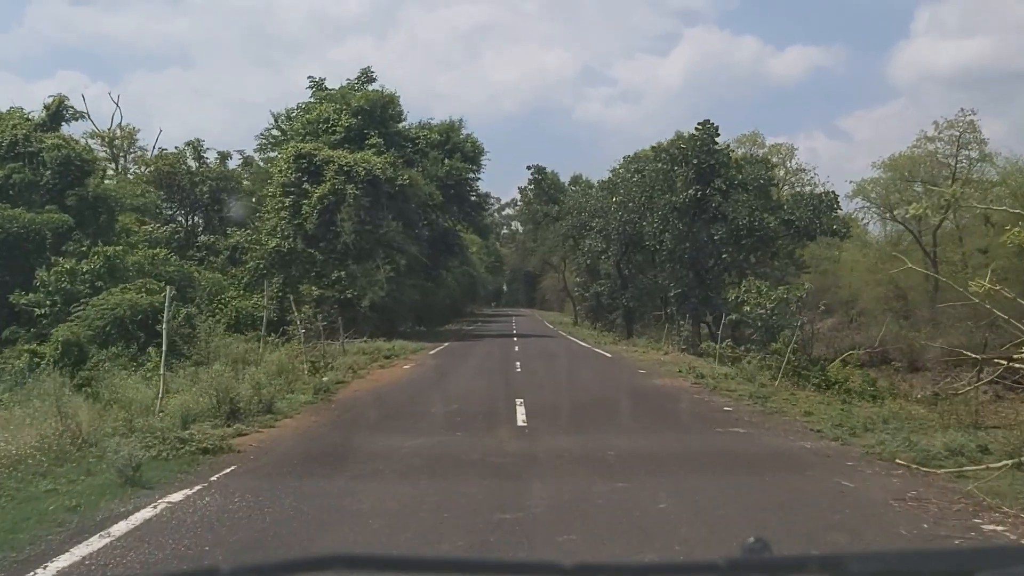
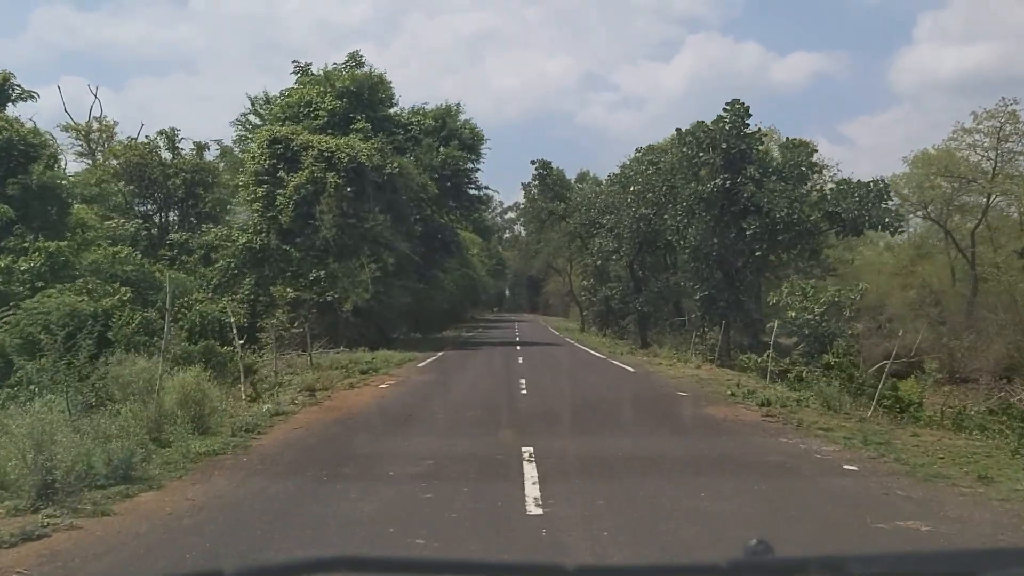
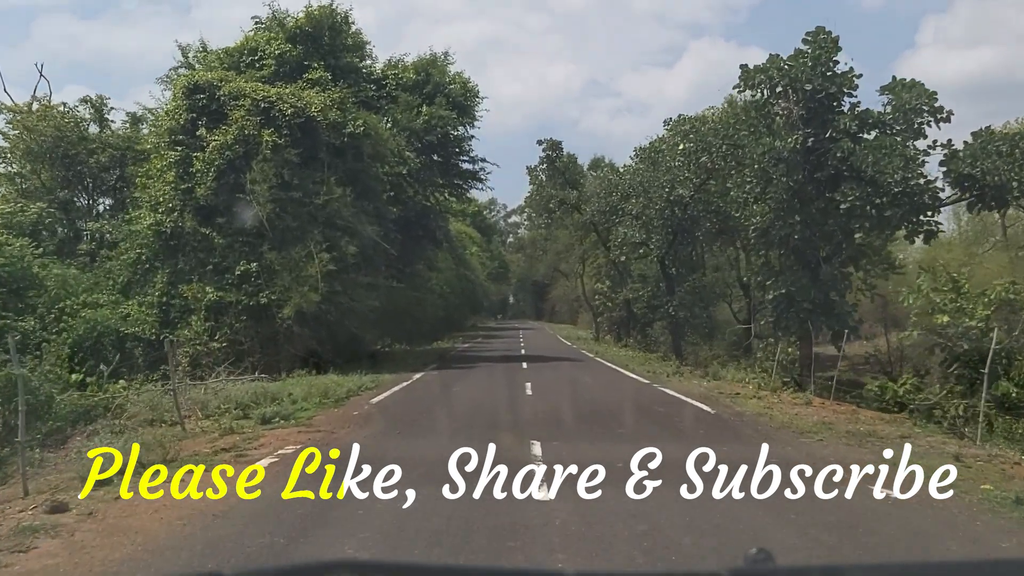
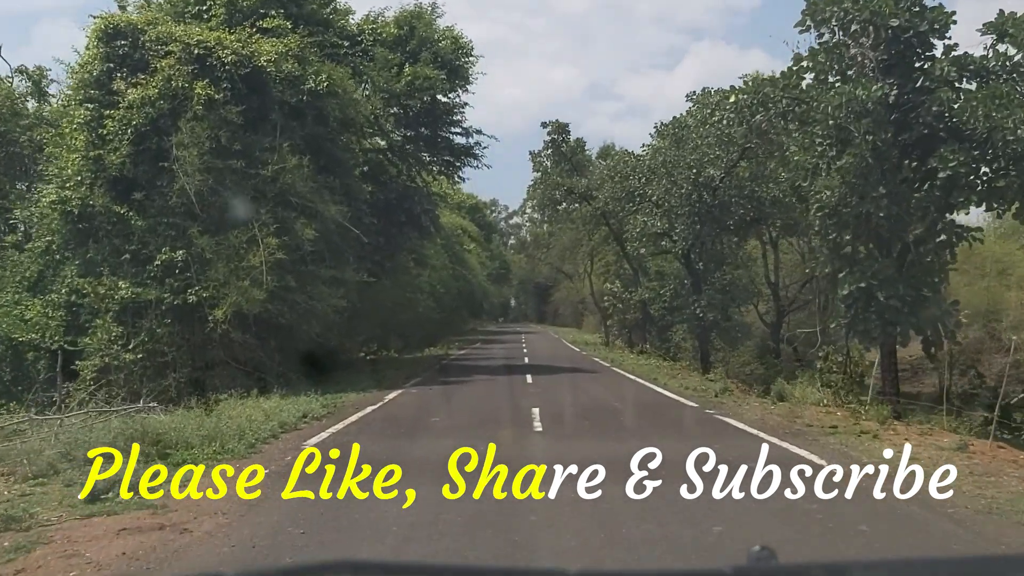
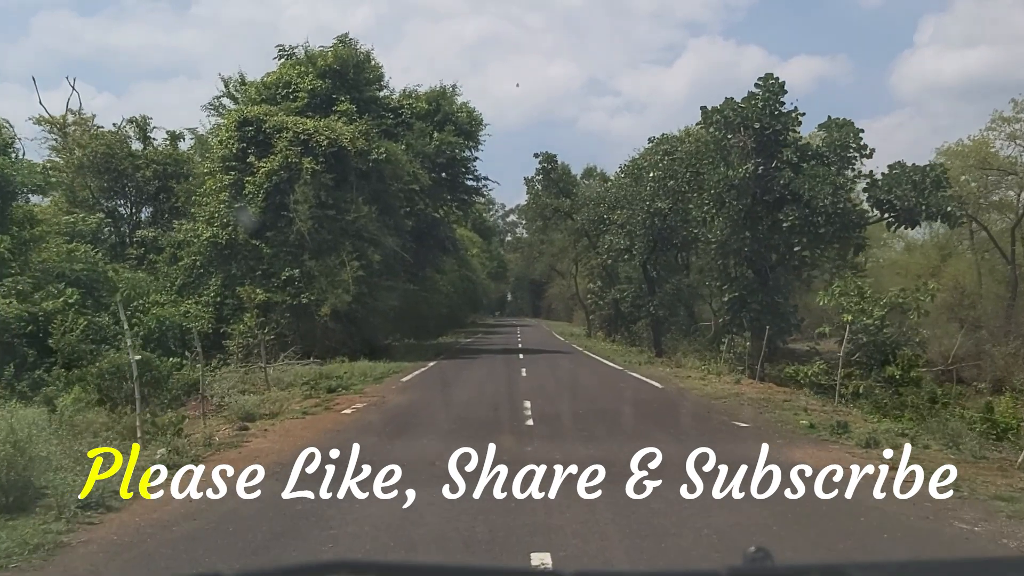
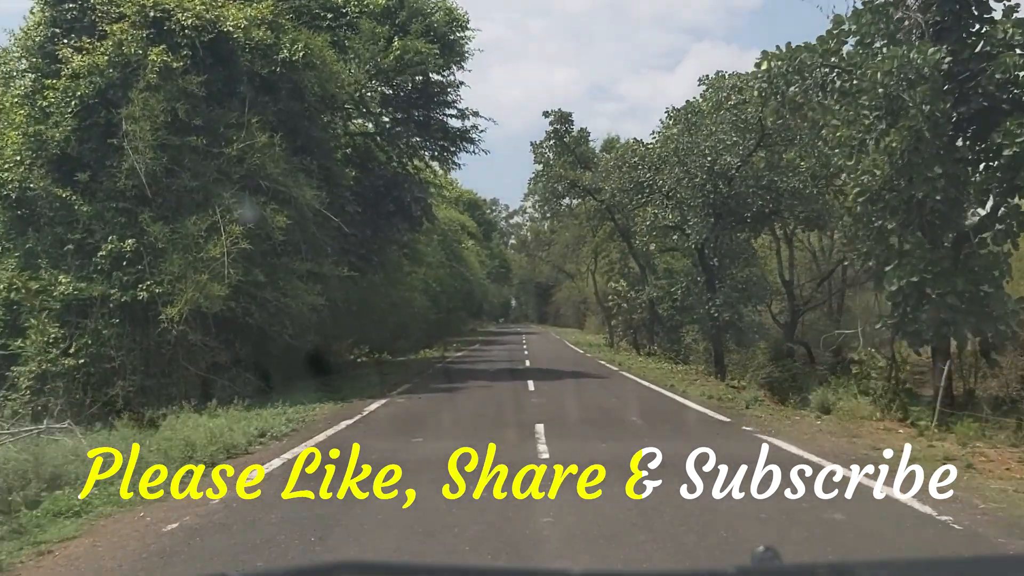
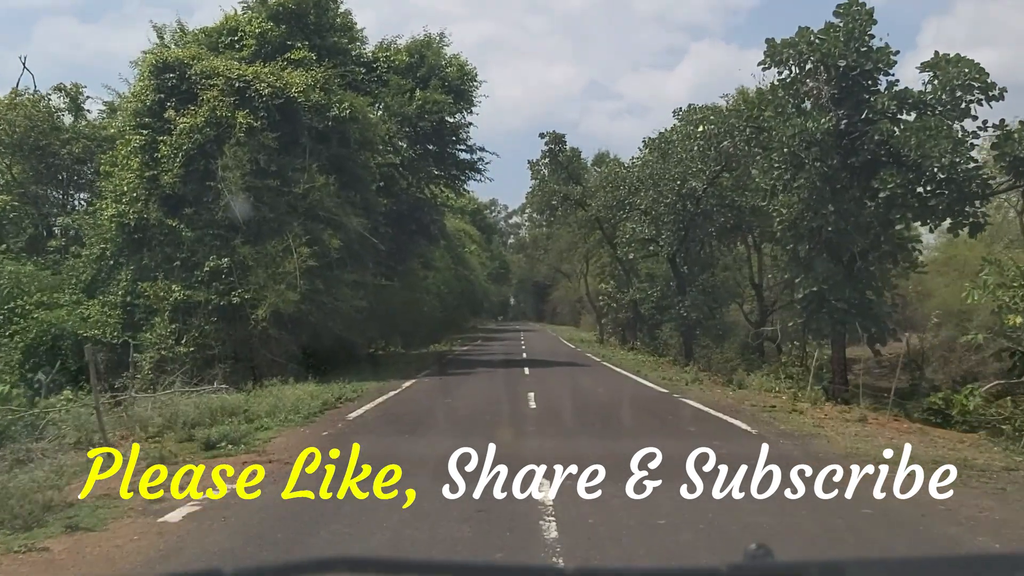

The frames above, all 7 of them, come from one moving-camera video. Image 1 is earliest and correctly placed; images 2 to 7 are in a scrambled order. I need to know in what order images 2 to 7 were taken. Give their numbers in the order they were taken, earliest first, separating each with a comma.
2, 5, 3, 7, 4, 6
